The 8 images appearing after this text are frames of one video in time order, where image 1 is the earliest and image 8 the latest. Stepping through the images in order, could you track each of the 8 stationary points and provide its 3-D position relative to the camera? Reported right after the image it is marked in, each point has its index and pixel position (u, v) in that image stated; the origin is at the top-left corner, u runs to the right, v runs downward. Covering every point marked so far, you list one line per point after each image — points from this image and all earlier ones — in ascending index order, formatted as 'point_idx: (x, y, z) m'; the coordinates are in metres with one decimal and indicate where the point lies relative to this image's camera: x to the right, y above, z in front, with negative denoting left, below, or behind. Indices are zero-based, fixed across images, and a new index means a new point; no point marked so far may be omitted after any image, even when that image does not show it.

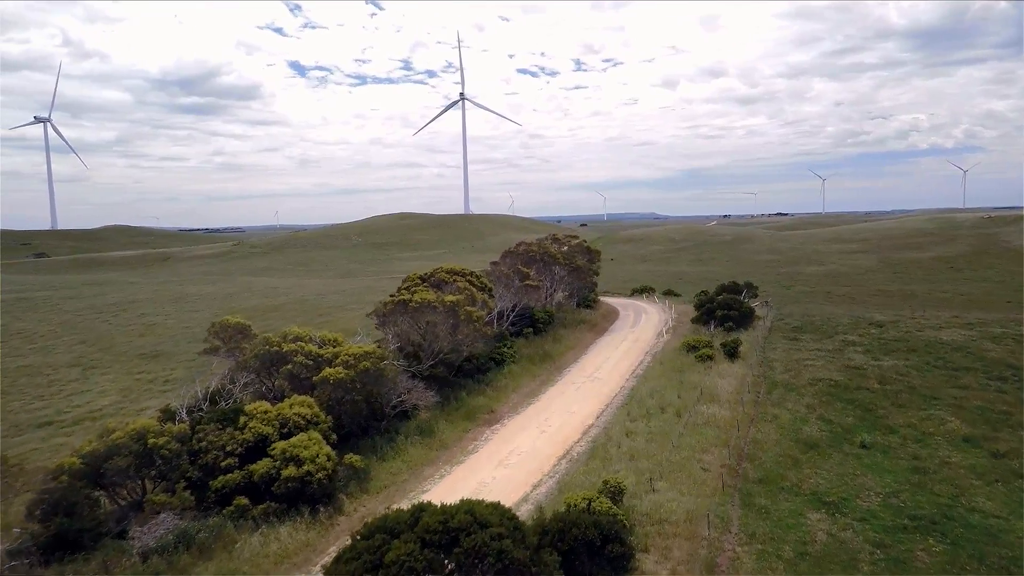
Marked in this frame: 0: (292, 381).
0: (-6.4, -2.7, +19.0) m
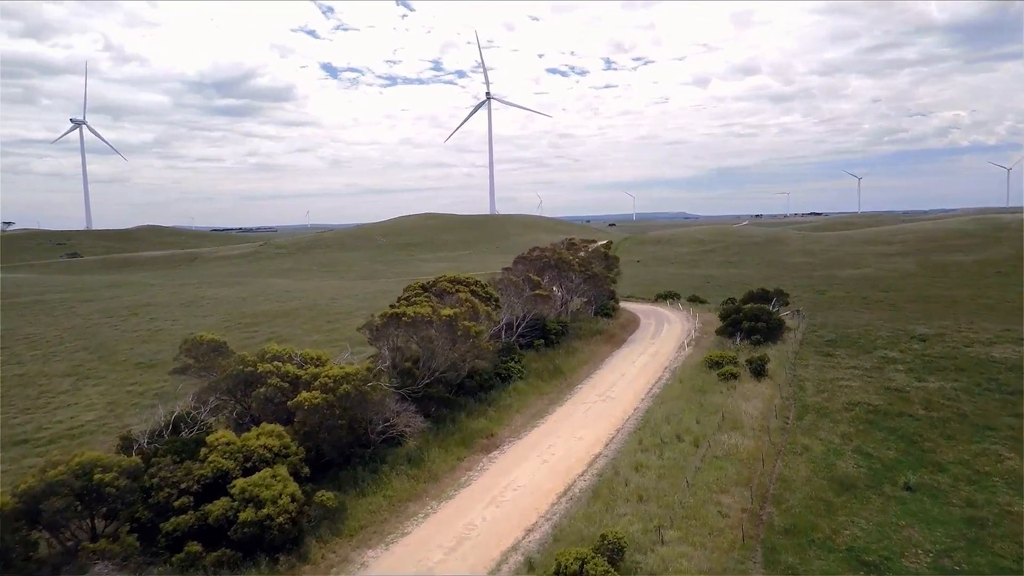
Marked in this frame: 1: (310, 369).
0: (-6.5, -3.1, +17.3) m
1: (-5.7, -2.3, +18.4) m
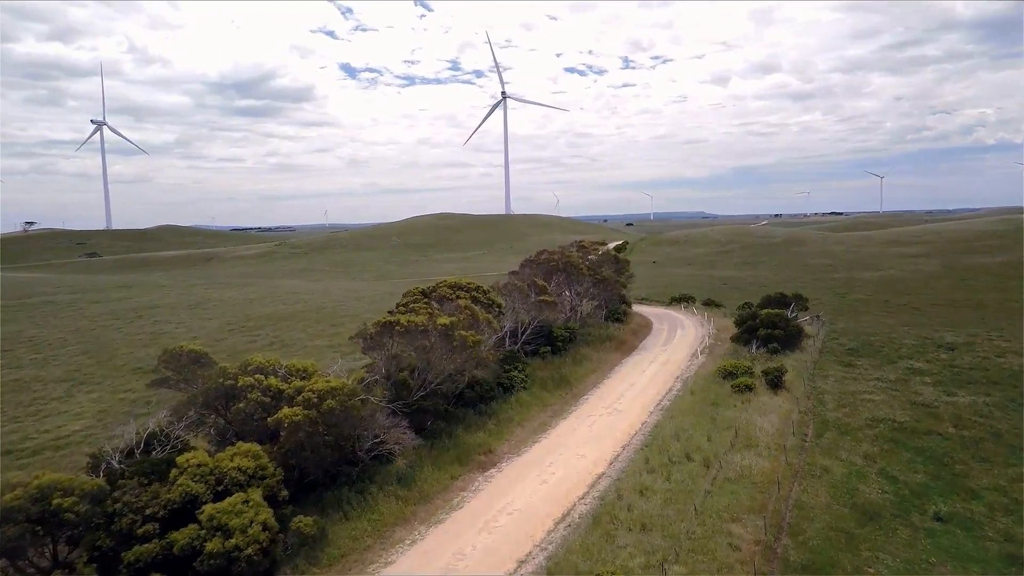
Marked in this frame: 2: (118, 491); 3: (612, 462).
0: (-6.6, -3.3, +16.3) m
1: (-5.7, -2.5, +17.4) m
2: (-8.1, -4.2, +13.6) m
3: (+2.9, -5.1, +19.3) m
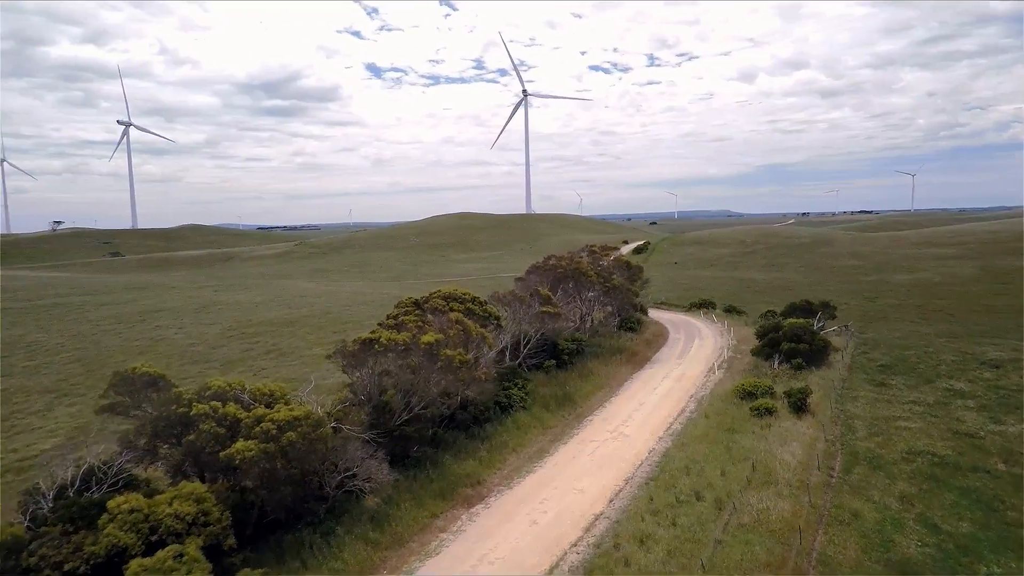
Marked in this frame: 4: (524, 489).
0: (-7.0, -3.7, +14.6) m
1: (-6.1, -2.9, +15.7) m
2: (-8.6, -4.6, +12.0) m
3: (+2.6, -5.5, +17.3) m
4: (+0.3, -5.5, +18.2) m
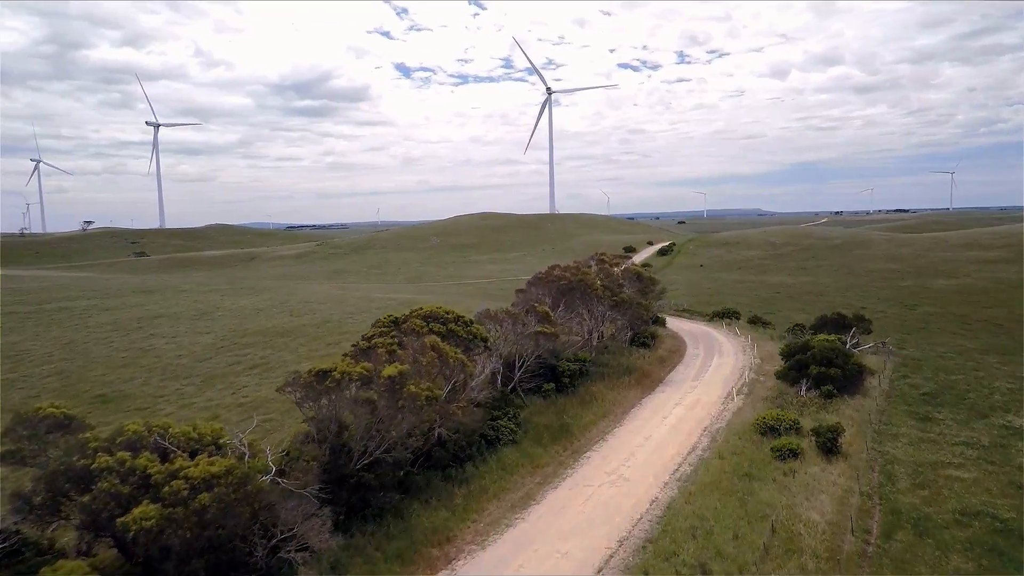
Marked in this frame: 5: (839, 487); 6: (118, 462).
0: (-7.7, -4.3, +12.3) m
1: (-6.8, -3.5, +13.3) m
2: (-9.5, -5.1, +9.7) m
3: (+2.0, -6.1, +14.5) m
4: (-0.3, -6.1, +15.5) m
5: (+8.5, -5.2, +17.1) m
6: (-7.7, -3.4, +12.9) m
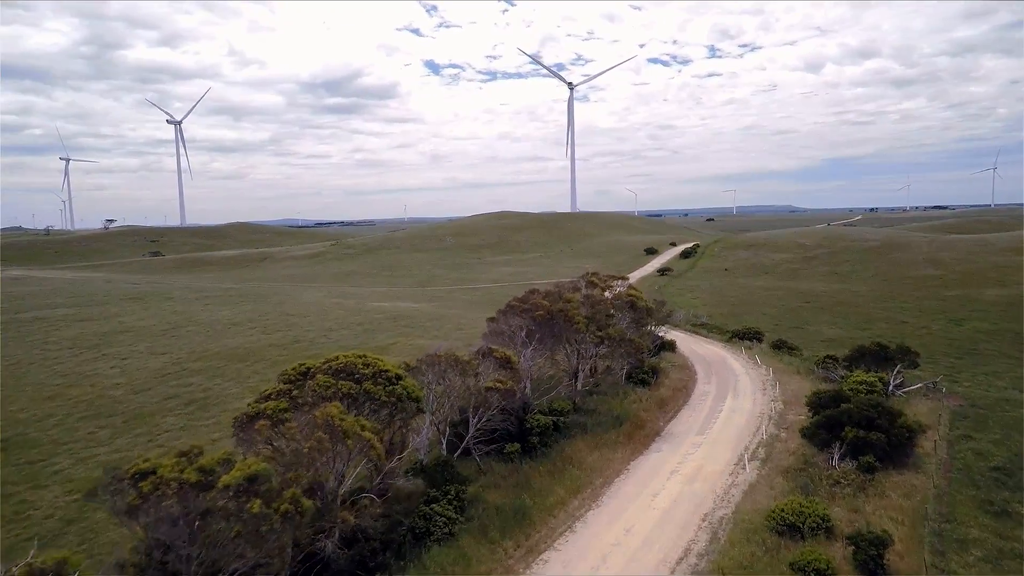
0: (-9.7, -5.5, +7.6) m
1: (-8.7, -4.6, +8.6) m
2: (-11.5, -6.3, +5.1) m
3: (+0.1, -7.3, +9.5) m
4: (-2.1, -7.3, +10.6) m
5: (+6.7, -6.4, +11.8) m
6: (-9.6, -4.5, +8.3) m
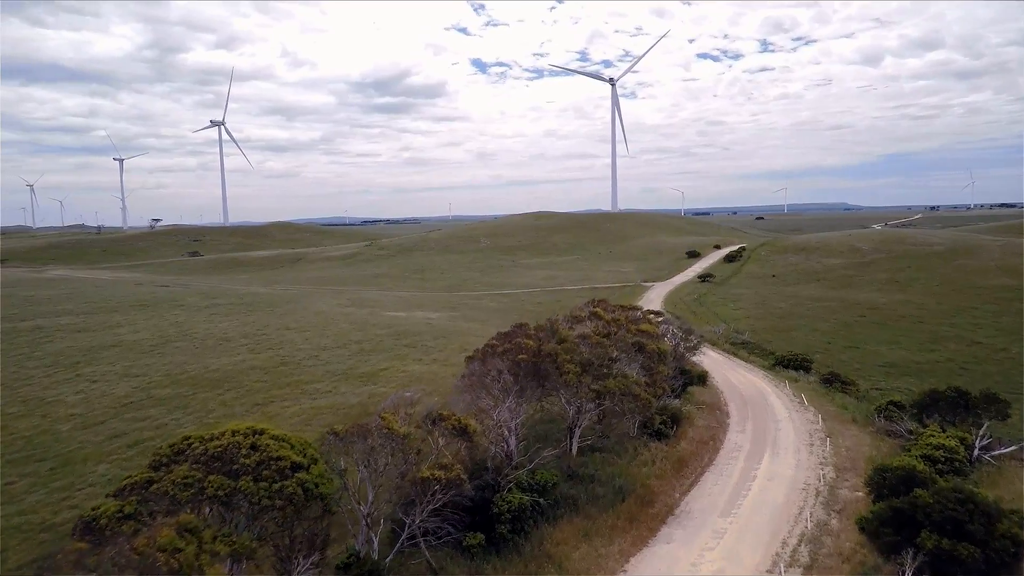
0: (-11.4, -6.5, +3.7) m
1: (-10.4, -5.7, +4.6) m
2: (-13.4, -7.3, +1.3) m
3: (-1.5, -8.4, +4.9) m
4: (-3.7, -8.4, +6.2) m
5: (+5.2, -7.5, +6.8) m
6: (-11.3, -5.6, +4.3) m
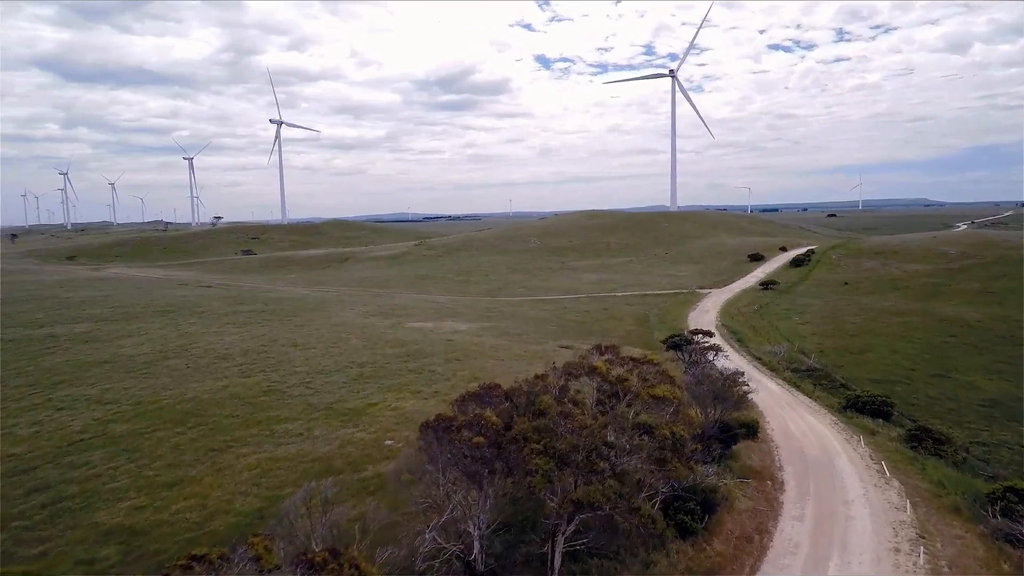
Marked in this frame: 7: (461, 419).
0: (-13.8, -7.6, -0.5) m
1: (-12.6, -6.7, +0.3) m
2: (-16.0, -8.4, -2.7) m
3: (-3.9, -9.6, -0.2) m
4: (-5.9, -9.6, +1.3) m
5: (+3.0, -8.8, +1.1) m
6: (-13.6, -6.7, +0.1) m
7: (-0.9, -2.7, +15.3) m
